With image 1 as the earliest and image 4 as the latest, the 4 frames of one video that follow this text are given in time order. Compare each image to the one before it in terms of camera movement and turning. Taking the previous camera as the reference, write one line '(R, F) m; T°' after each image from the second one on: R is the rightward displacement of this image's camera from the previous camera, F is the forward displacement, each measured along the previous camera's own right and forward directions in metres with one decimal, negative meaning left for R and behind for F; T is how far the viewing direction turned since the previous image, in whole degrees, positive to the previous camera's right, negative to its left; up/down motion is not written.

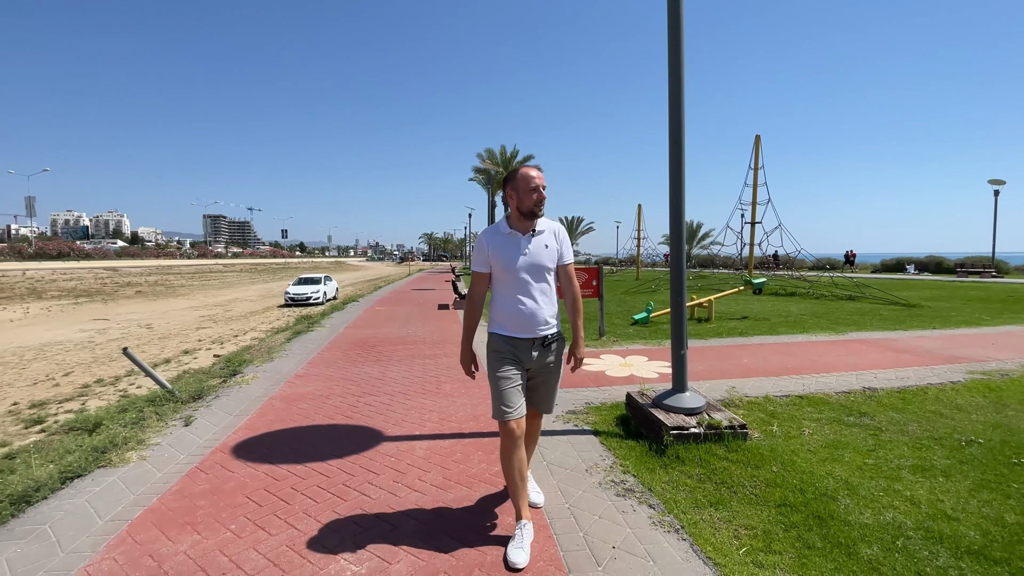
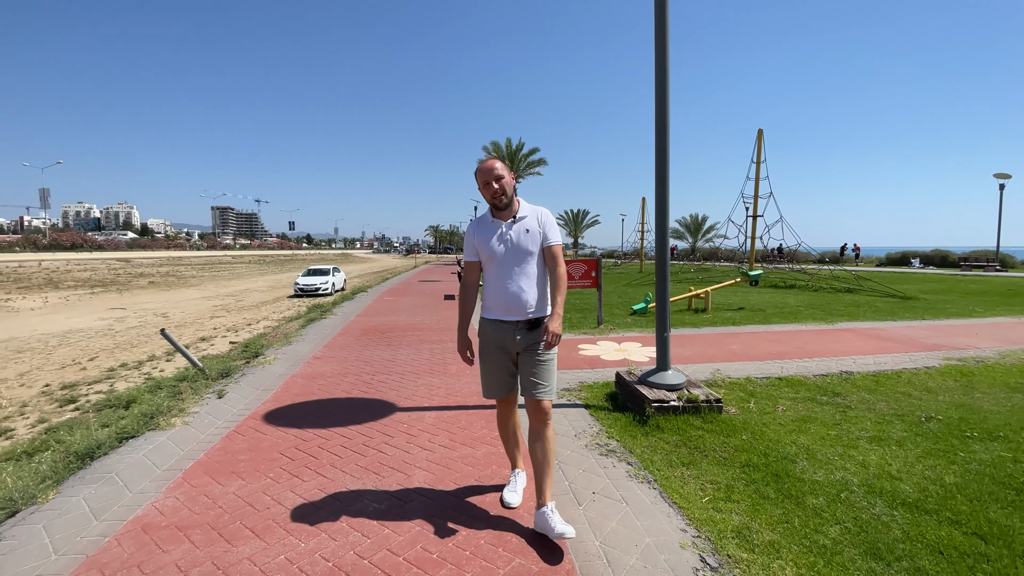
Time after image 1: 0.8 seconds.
(+0.1, -0.4) m; -1°
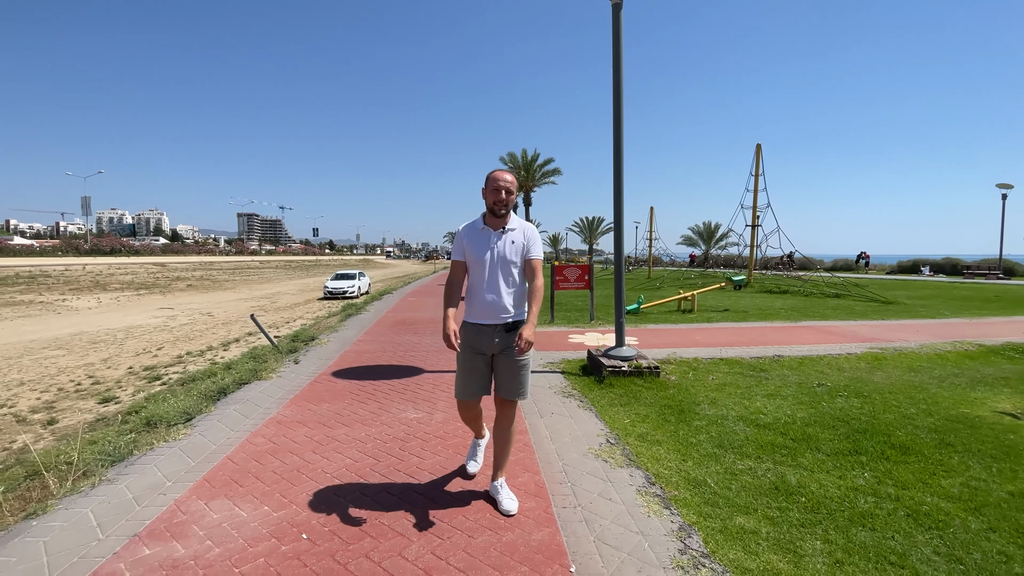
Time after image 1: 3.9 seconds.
(+0.3, -1.6) m; -2°
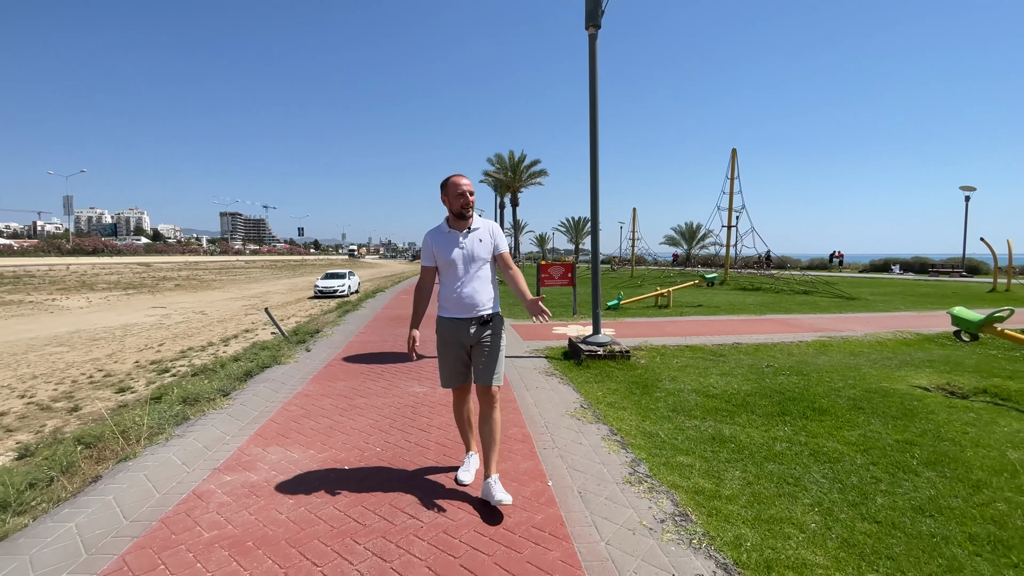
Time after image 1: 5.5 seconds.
(0.0, -0.8) m; +2°
